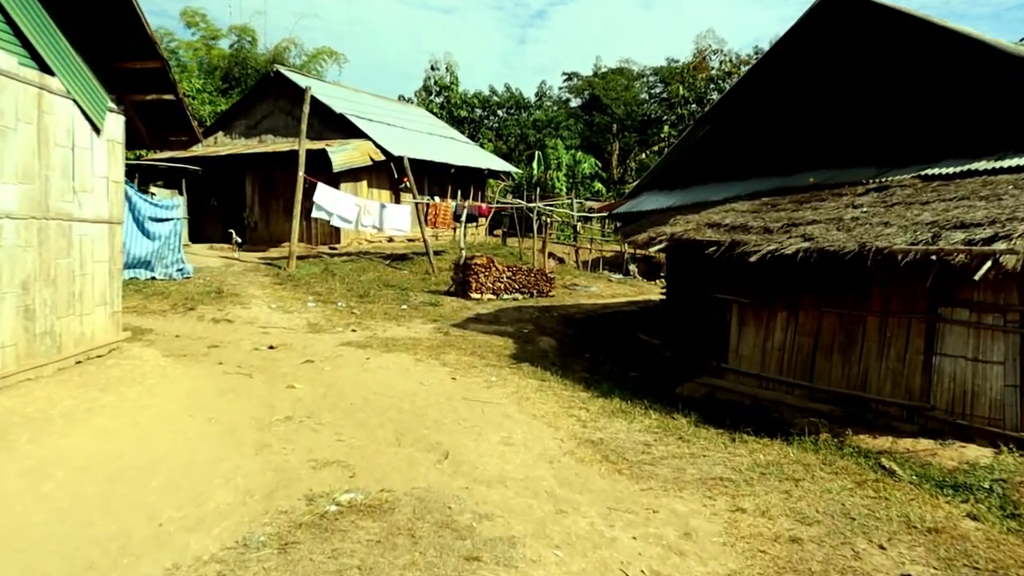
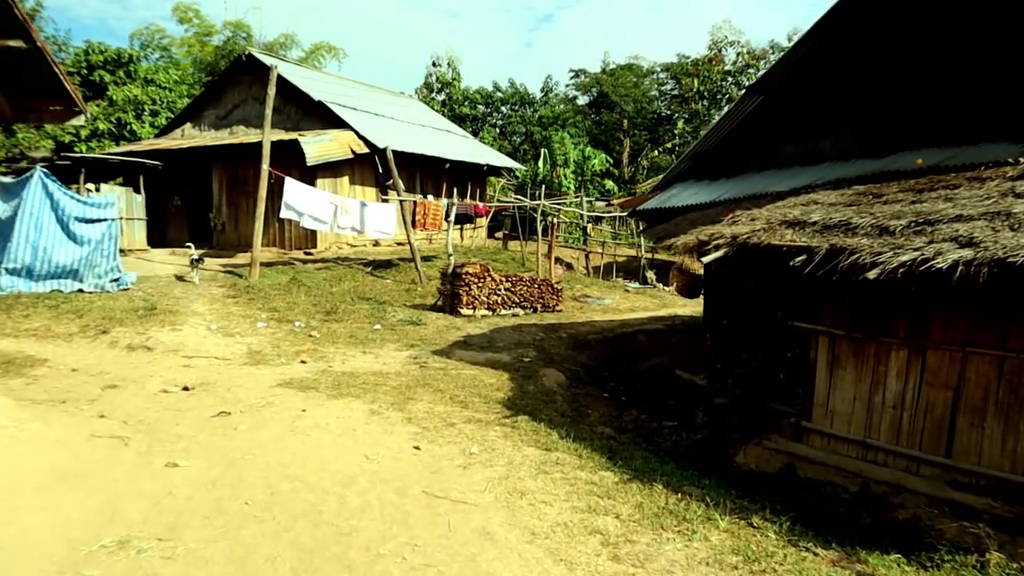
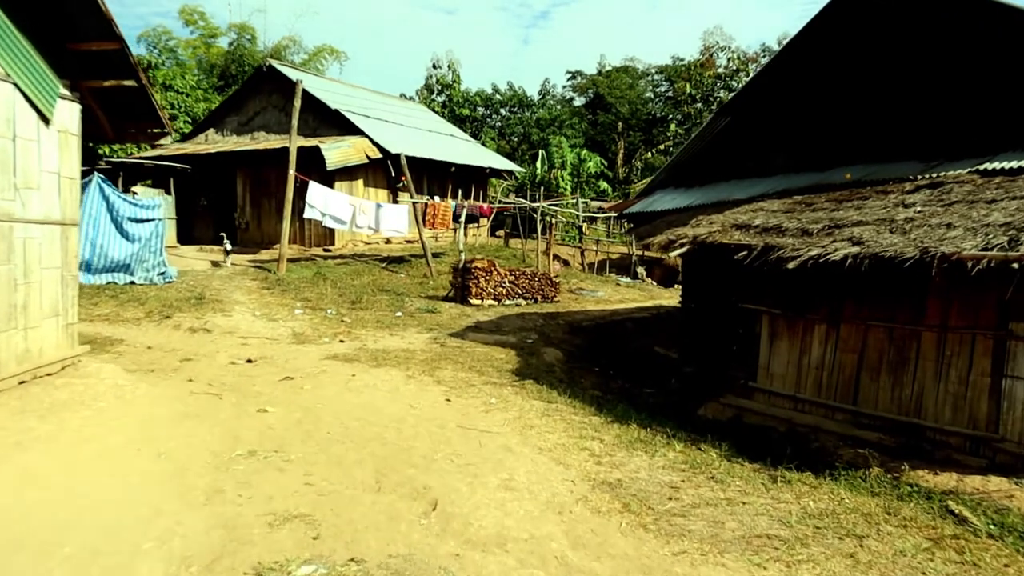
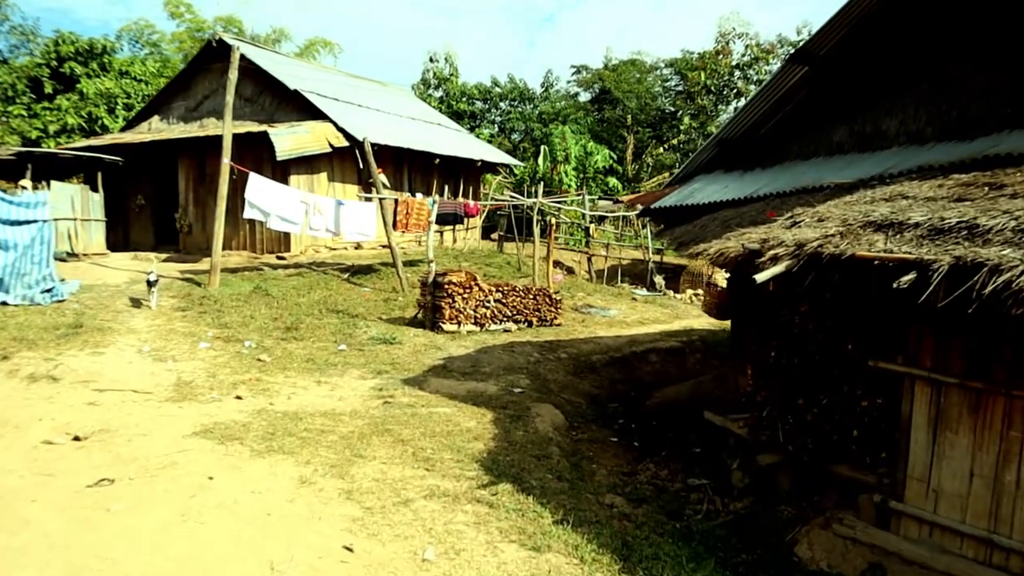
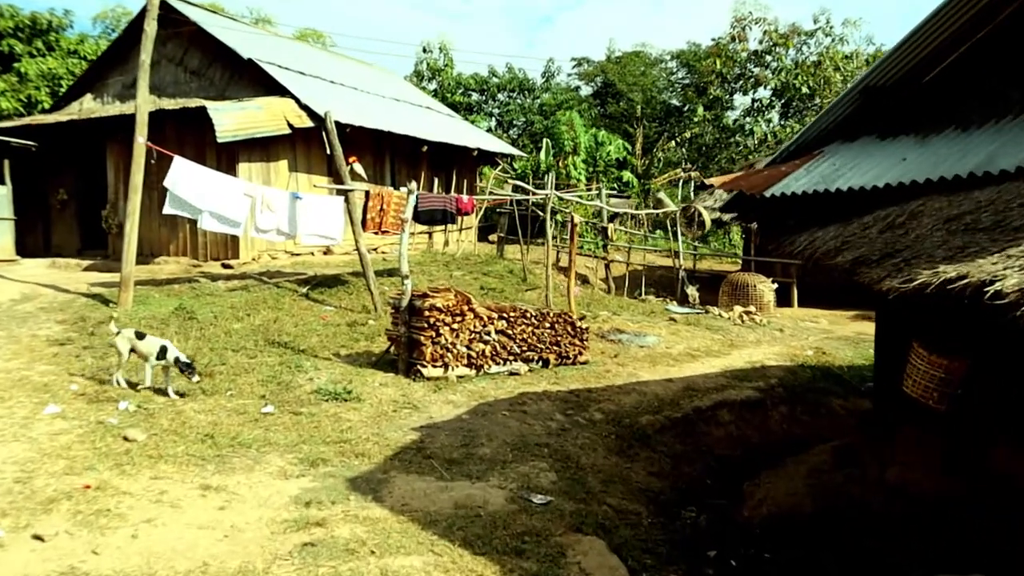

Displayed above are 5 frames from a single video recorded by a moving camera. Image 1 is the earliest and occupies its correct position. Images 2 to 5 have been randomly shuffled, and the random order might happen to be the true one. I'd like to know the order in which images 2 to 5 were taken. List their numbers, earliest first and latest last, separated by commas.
3, 2, 4, 5
